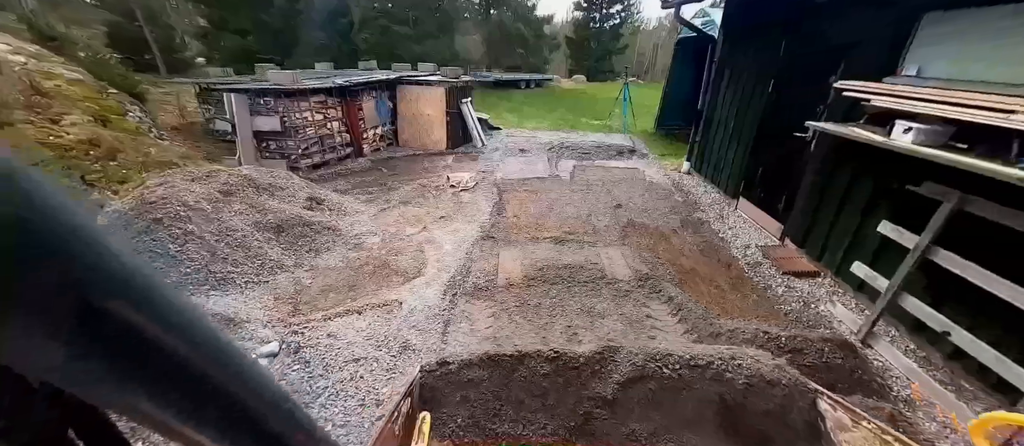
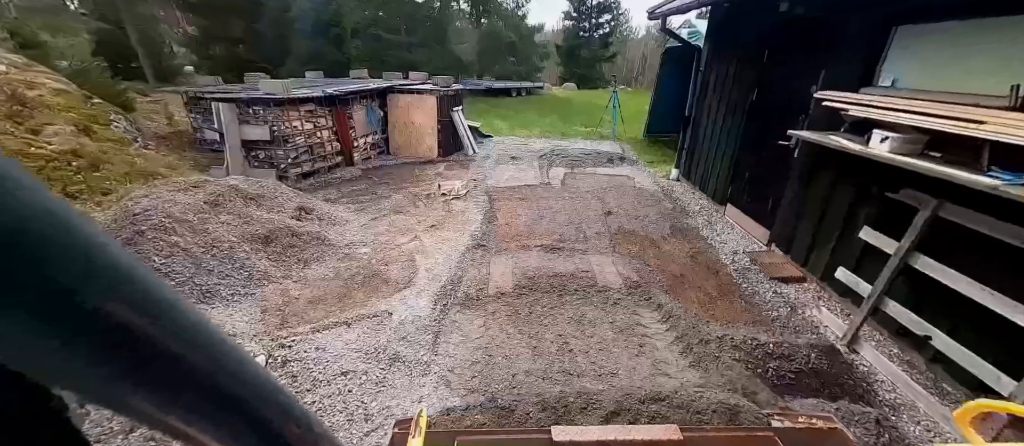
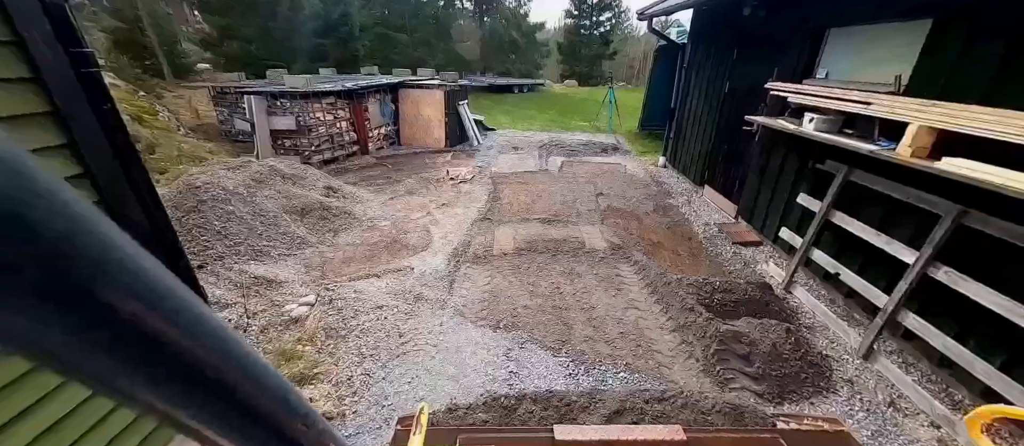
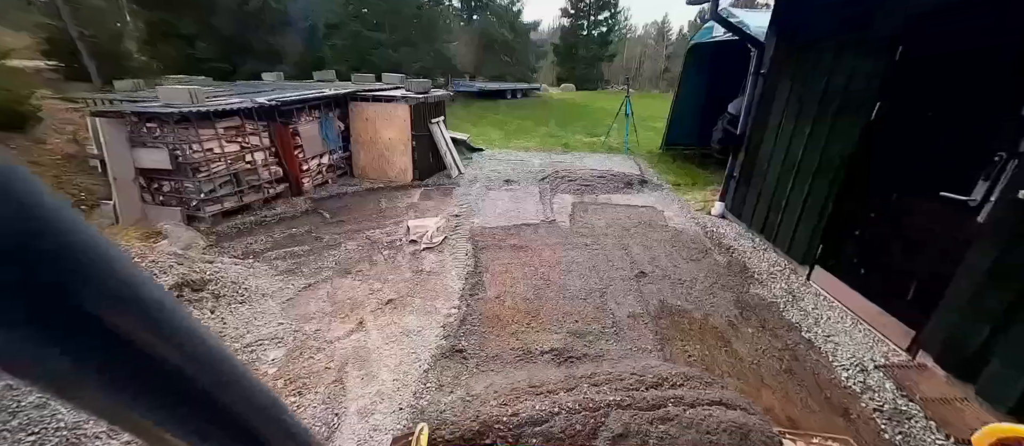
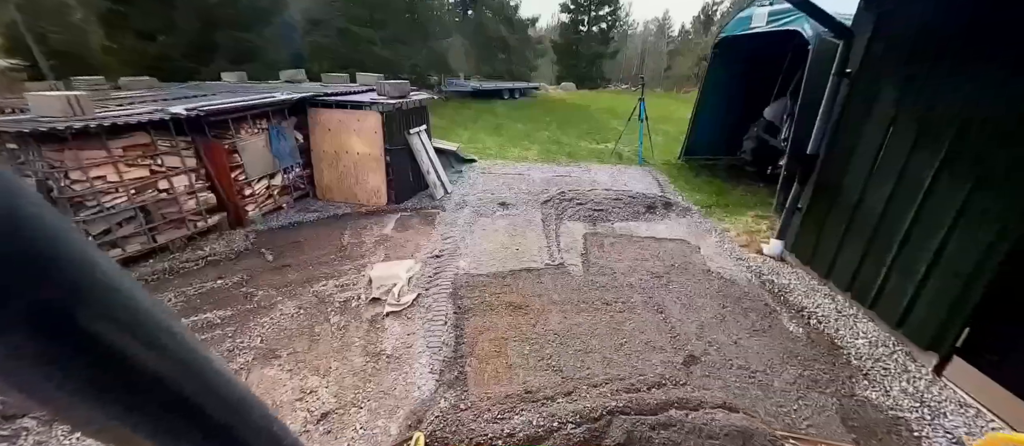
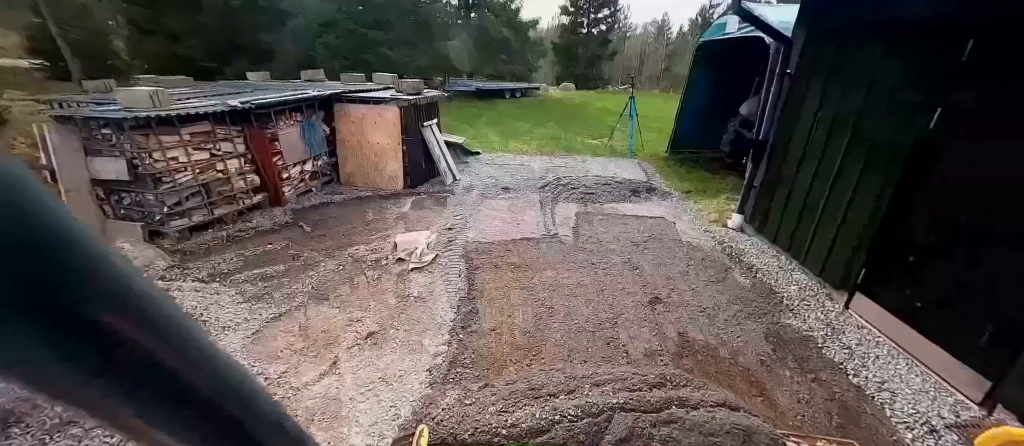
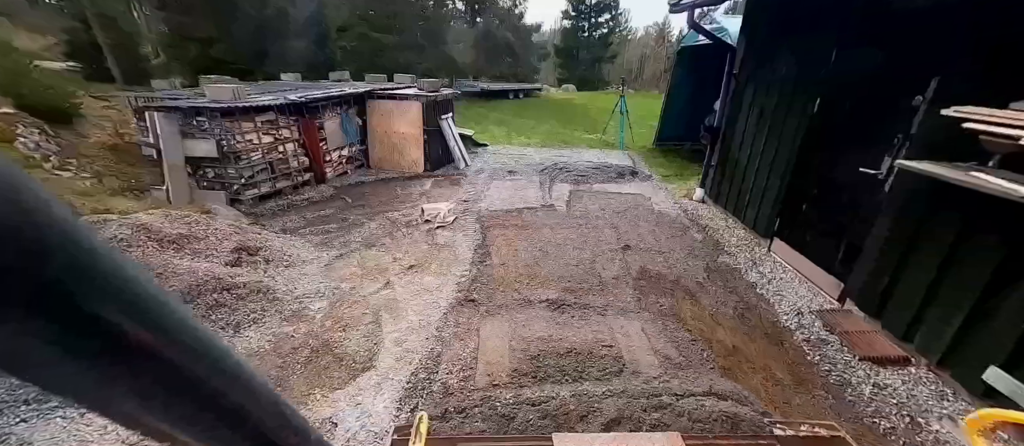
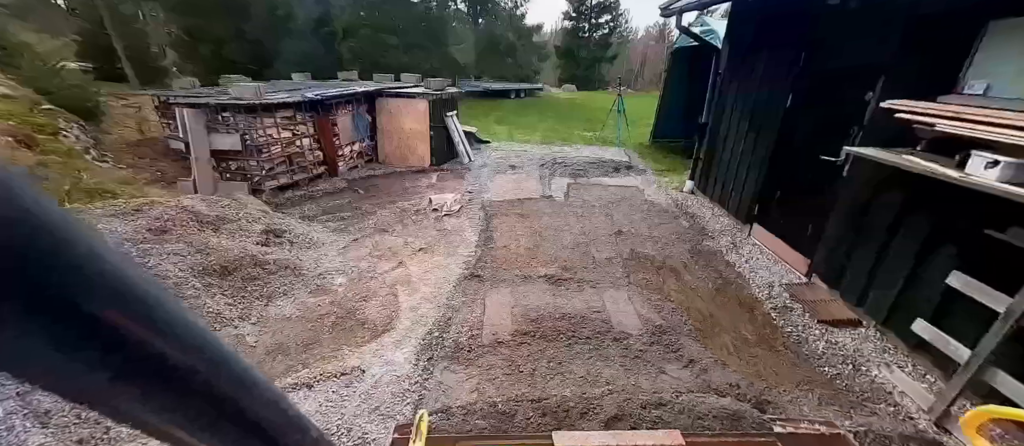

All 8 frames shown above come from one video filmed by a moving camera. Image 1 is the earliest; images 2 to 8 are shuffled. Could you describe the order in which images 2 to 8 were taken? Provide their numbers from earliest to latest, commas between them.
3, 2, 8, 7, 4, 6, 5
